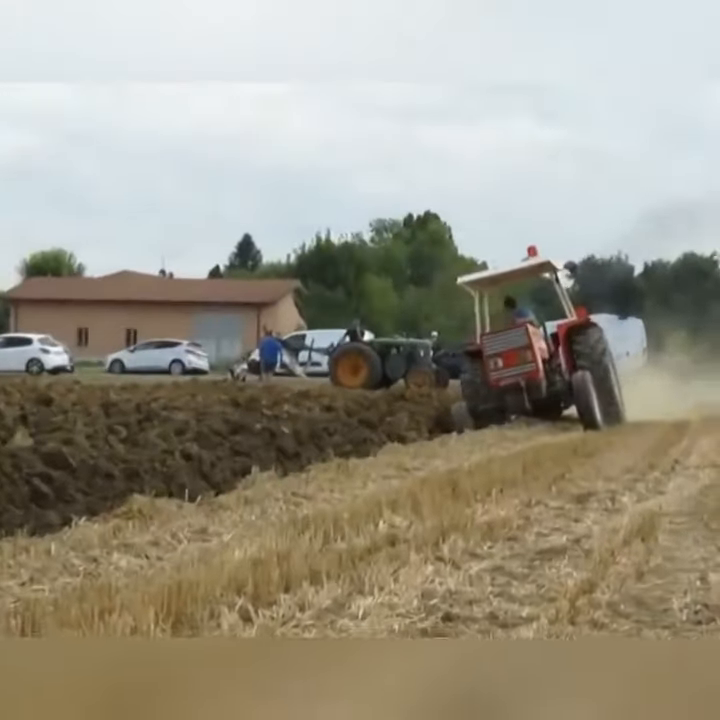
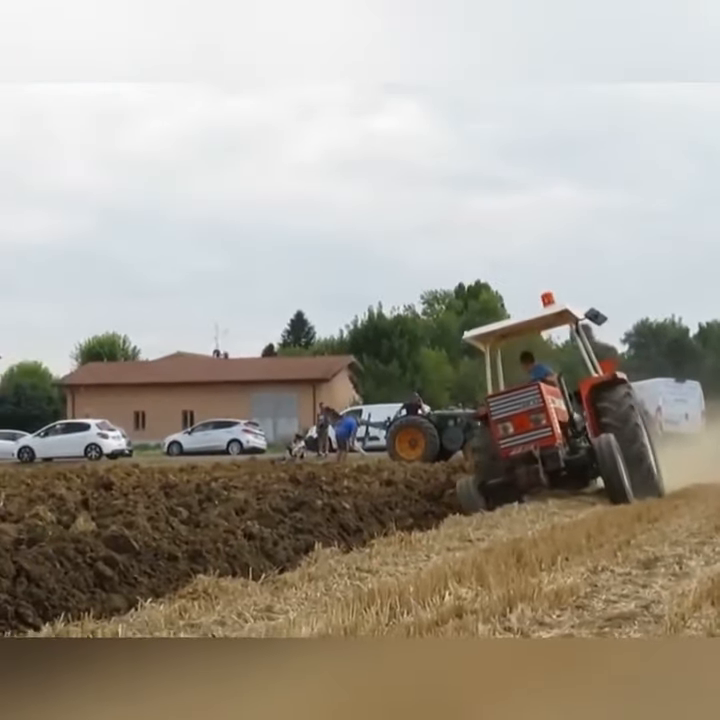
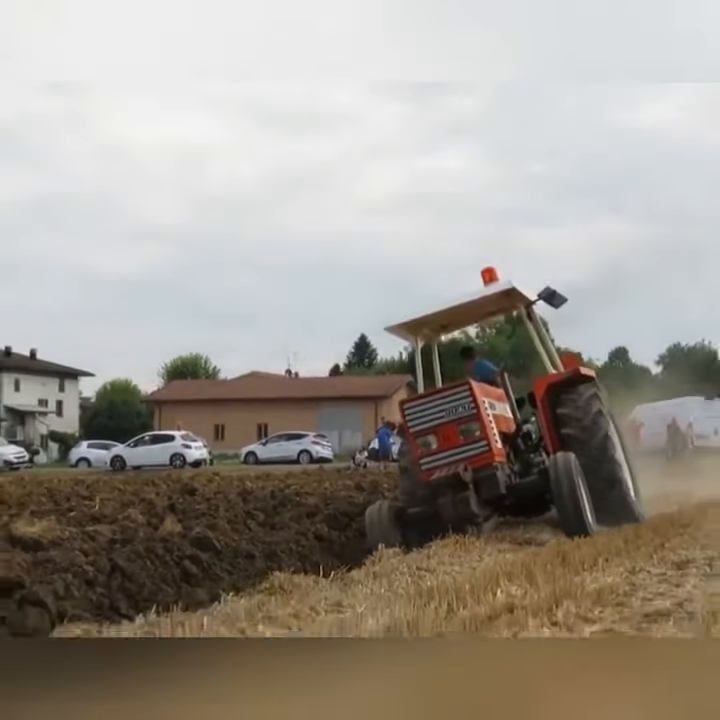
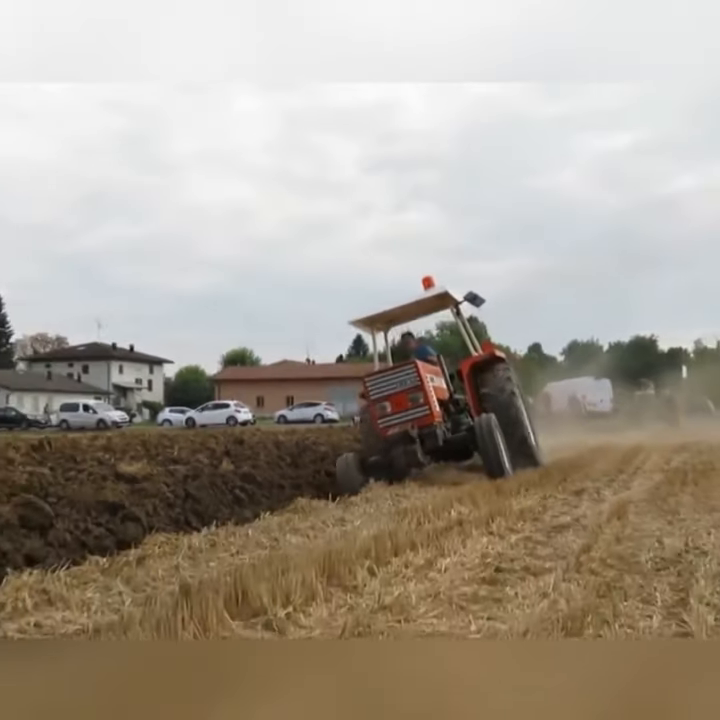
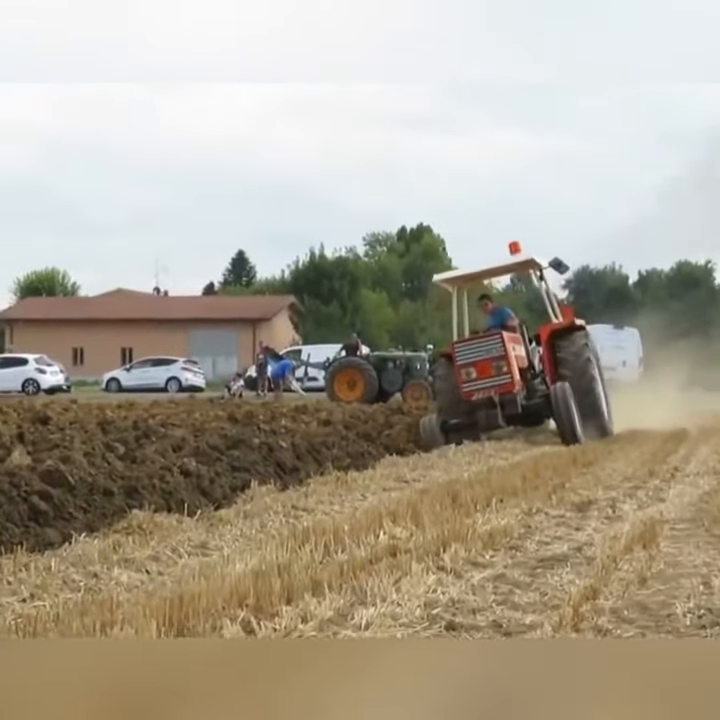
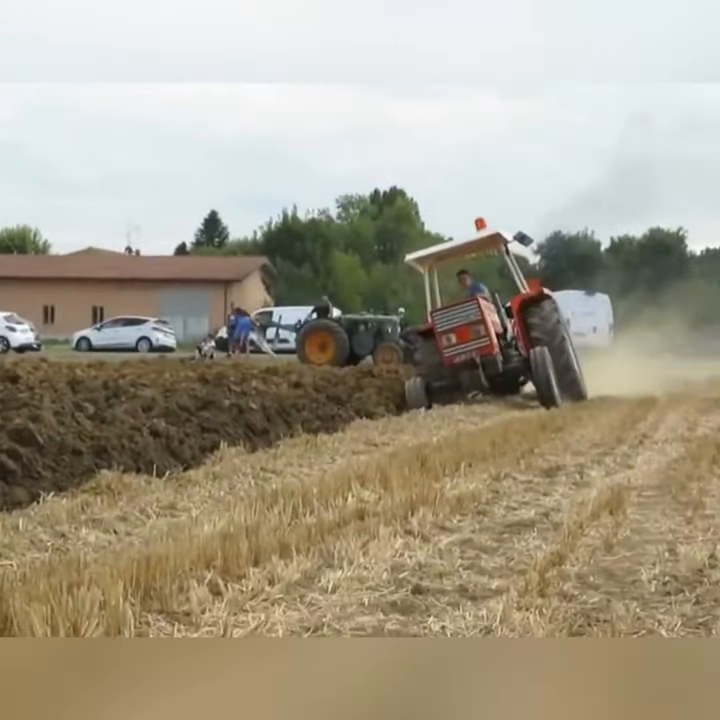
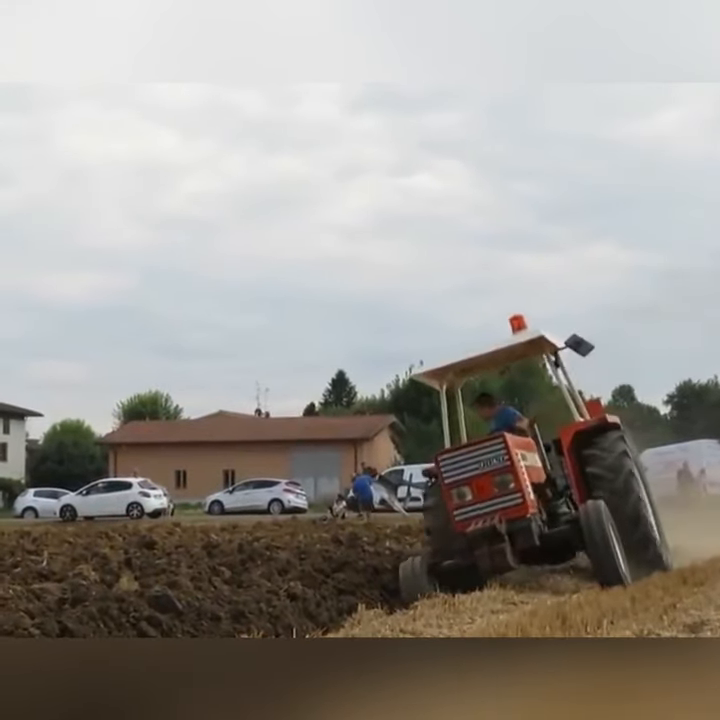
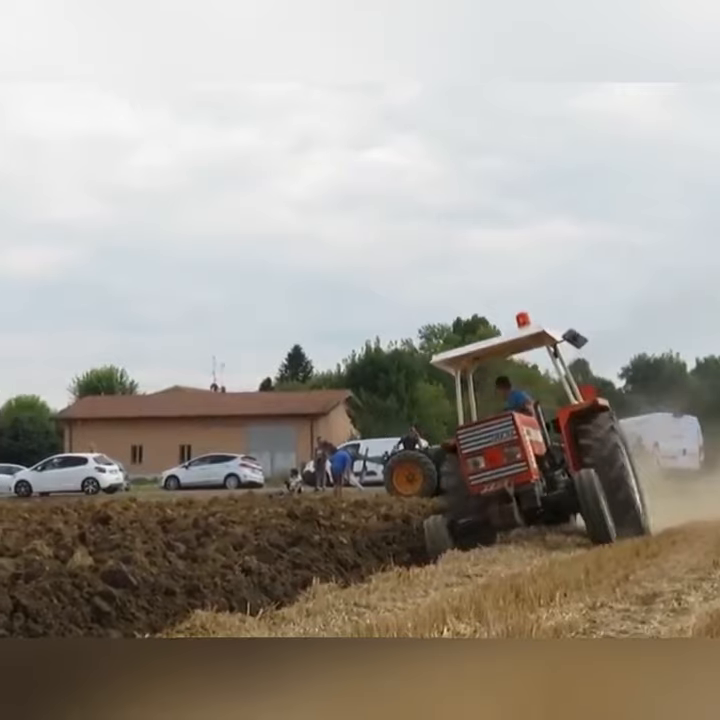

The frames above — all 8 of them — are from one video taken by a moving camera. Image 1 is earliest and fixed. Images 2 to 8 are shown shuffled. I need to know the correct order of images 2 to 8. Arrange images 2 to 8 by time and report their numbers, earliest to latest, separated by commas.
6, 5, 2, 8, 7, 3, 4
